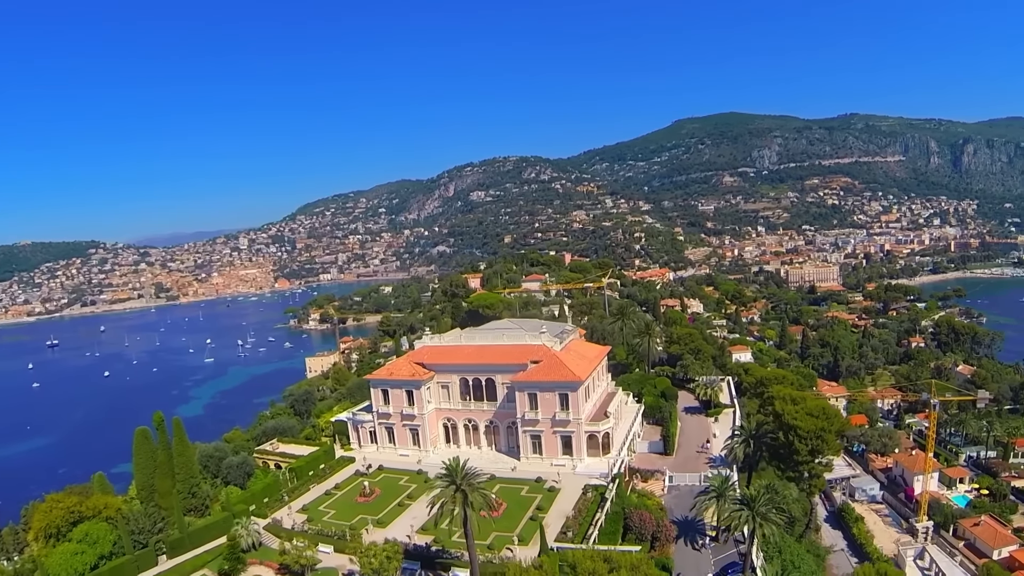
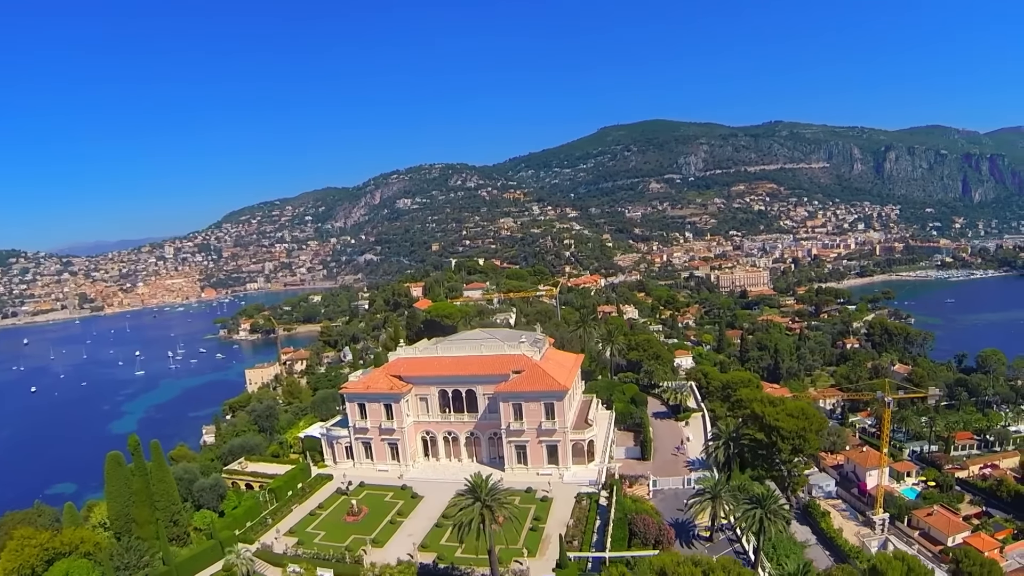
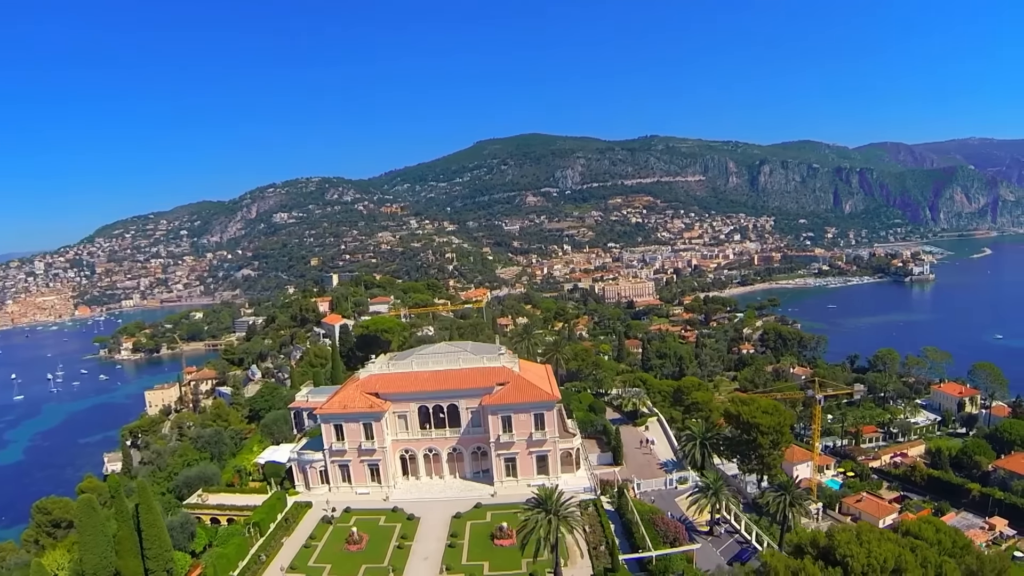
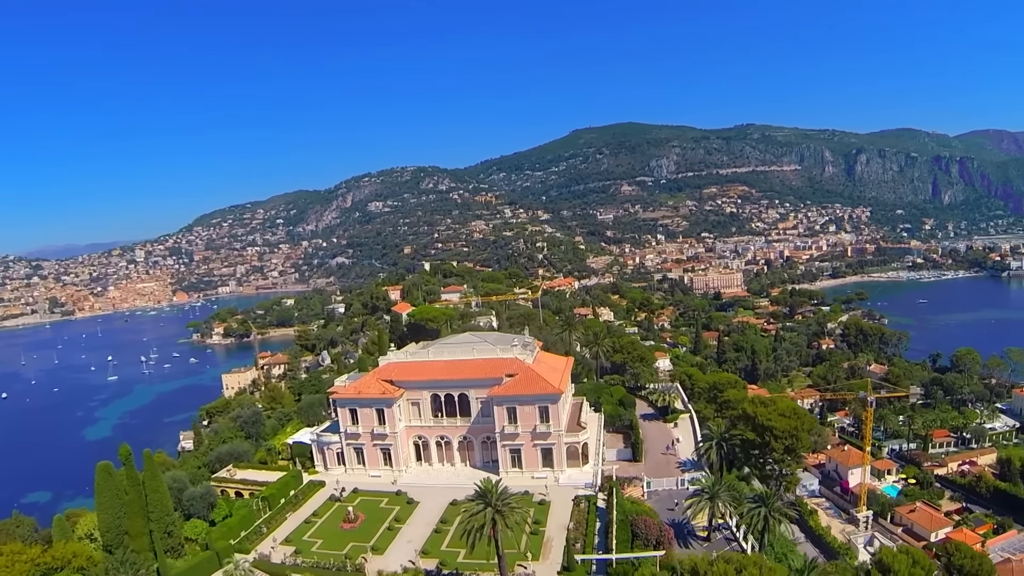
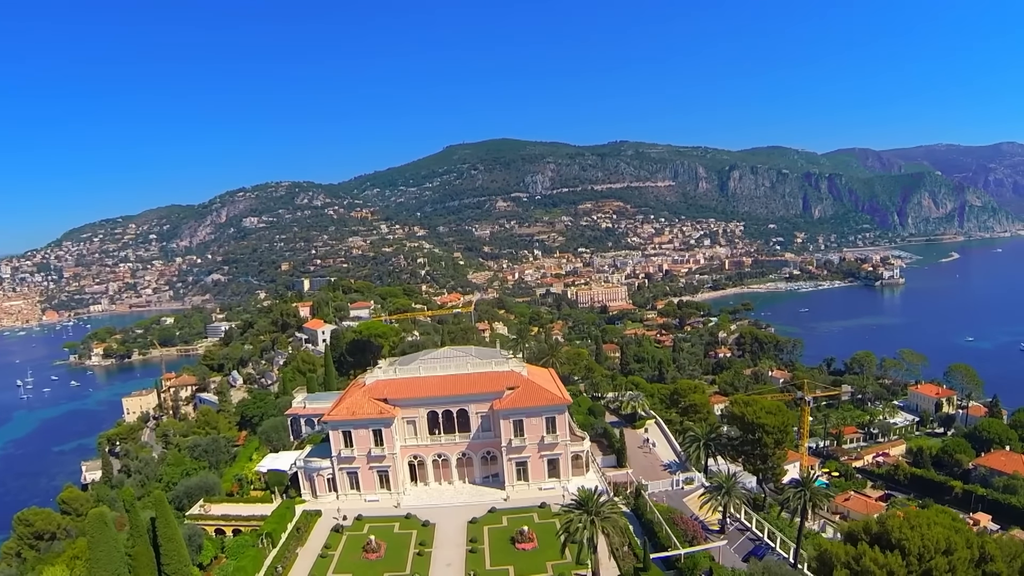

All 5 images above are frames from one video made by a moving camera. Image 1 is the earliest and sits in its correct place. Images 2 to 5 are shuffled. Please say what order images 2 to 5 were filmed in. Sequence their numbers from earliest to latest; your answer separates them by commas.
2, 4, 3, 5
